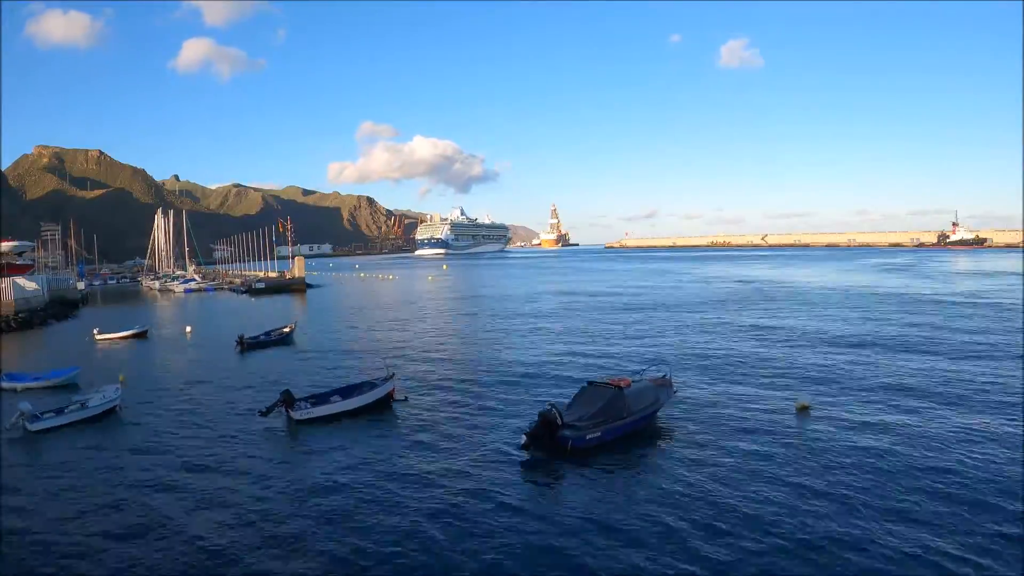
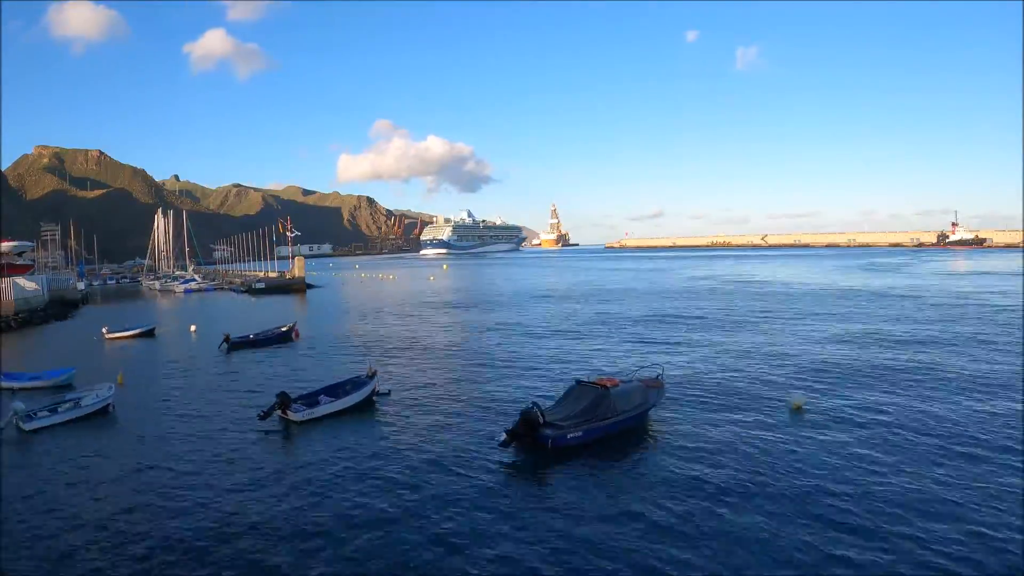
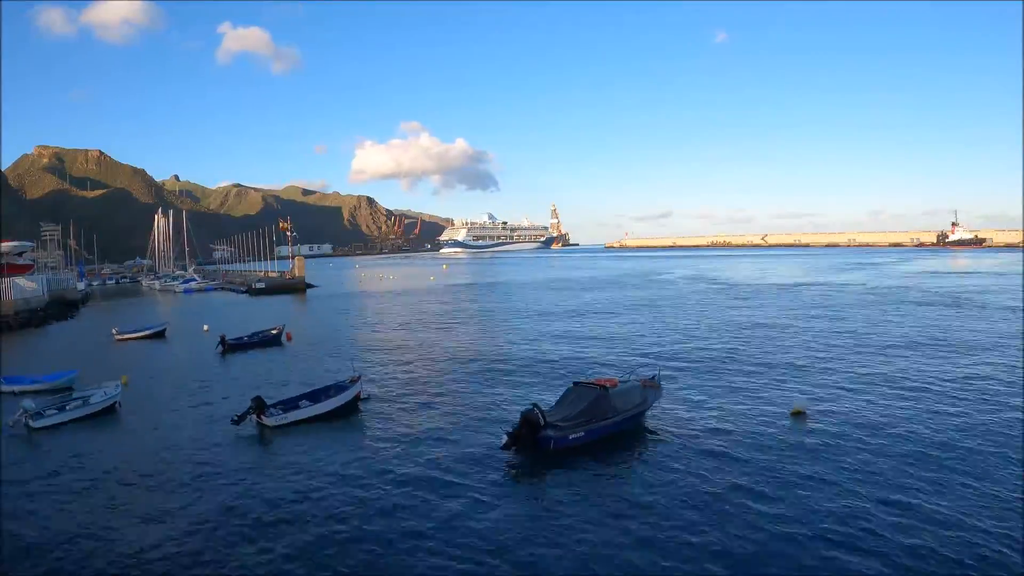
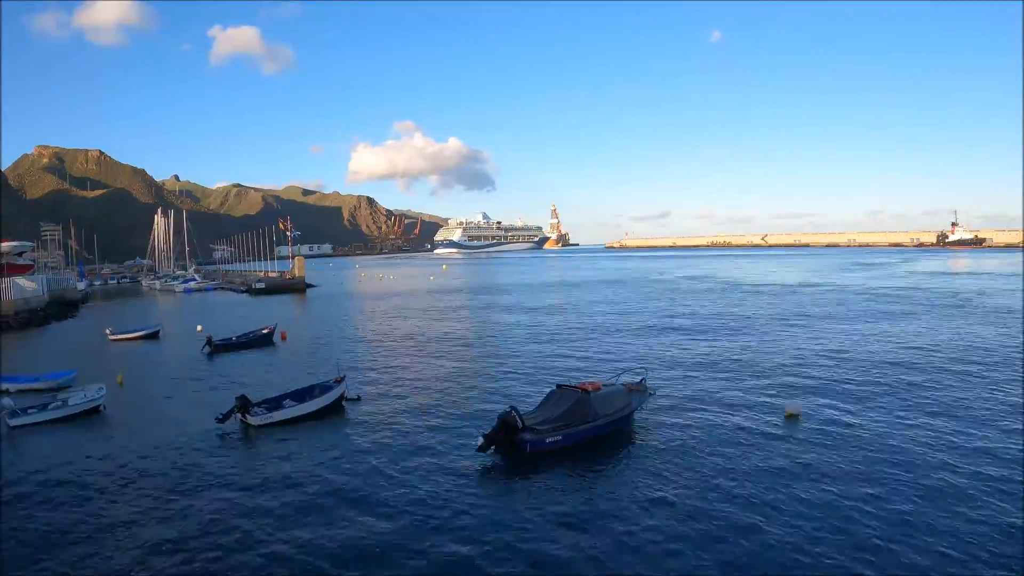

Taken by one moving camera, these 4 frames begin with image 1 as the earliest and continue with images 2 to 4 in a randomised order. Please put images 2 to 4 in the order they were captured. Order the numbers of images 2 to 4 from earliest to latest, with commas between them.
2, 4, 3
